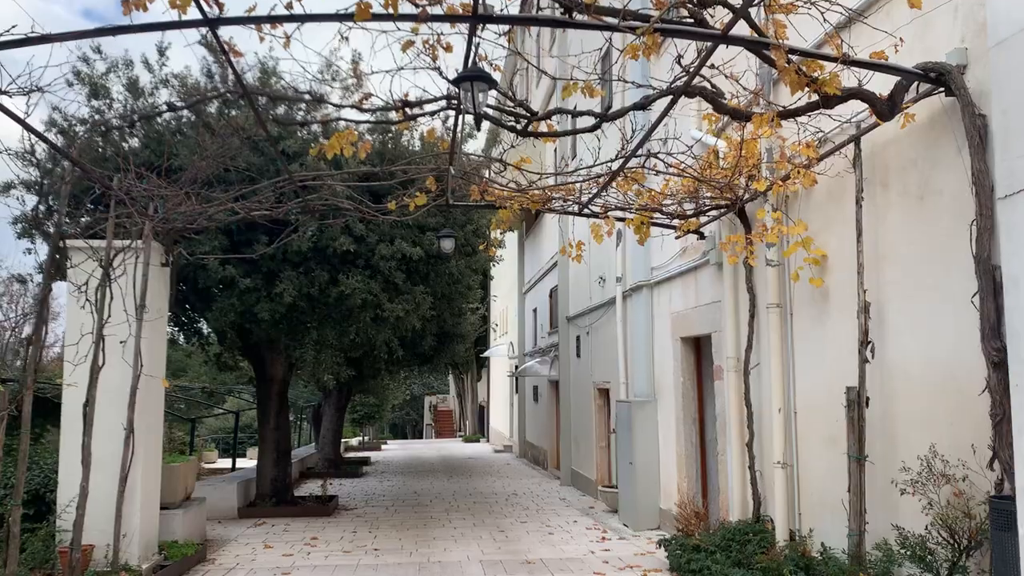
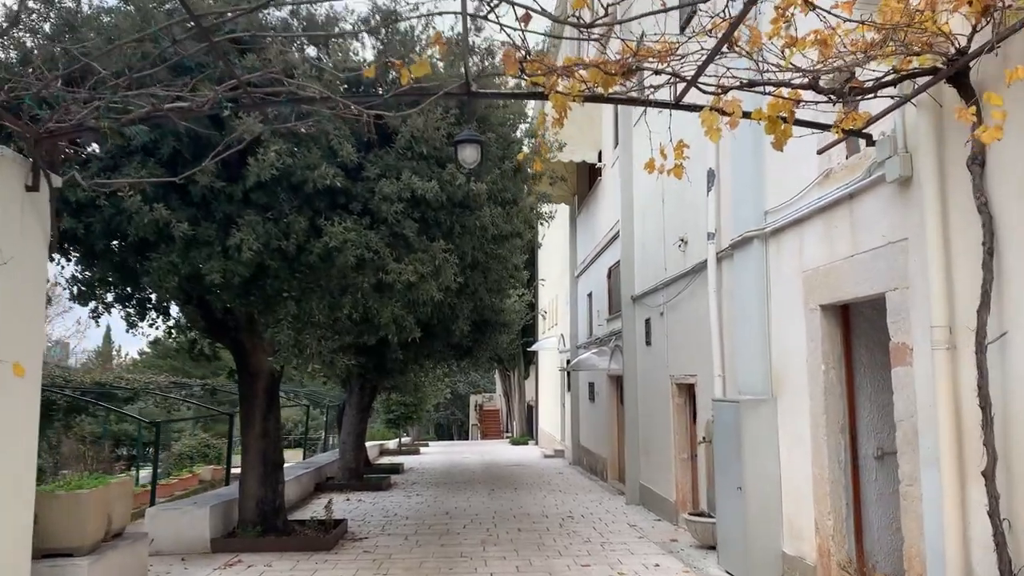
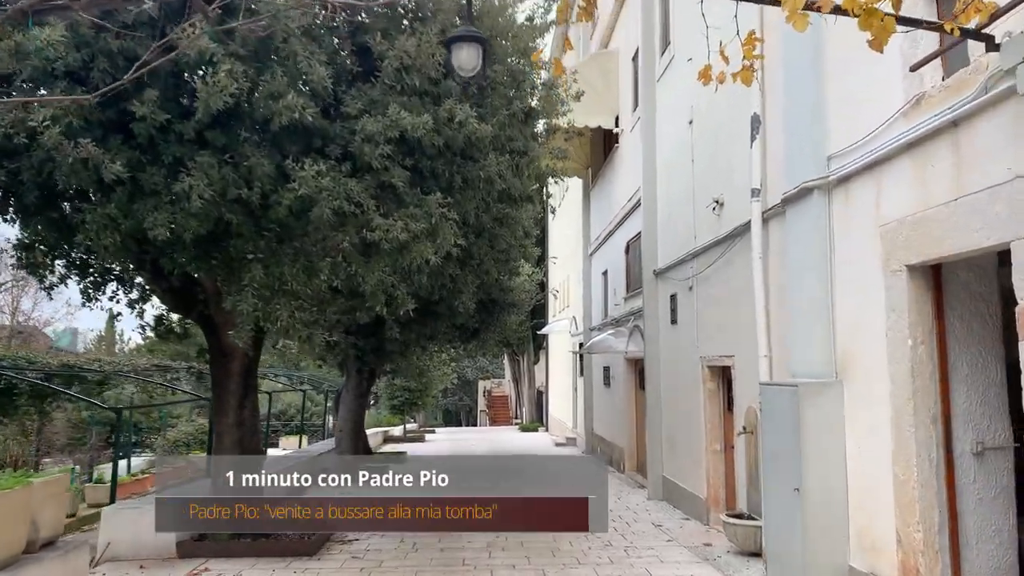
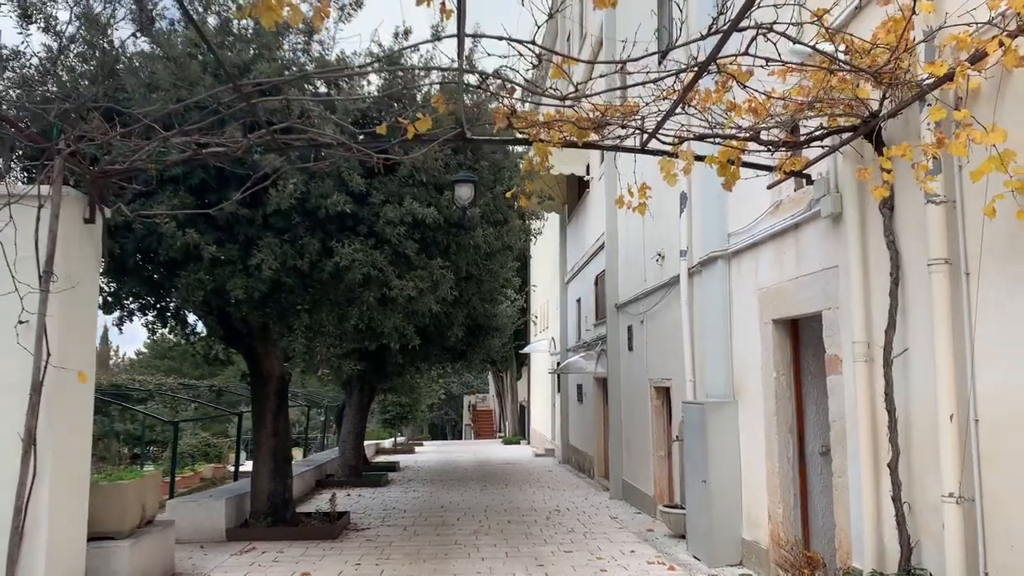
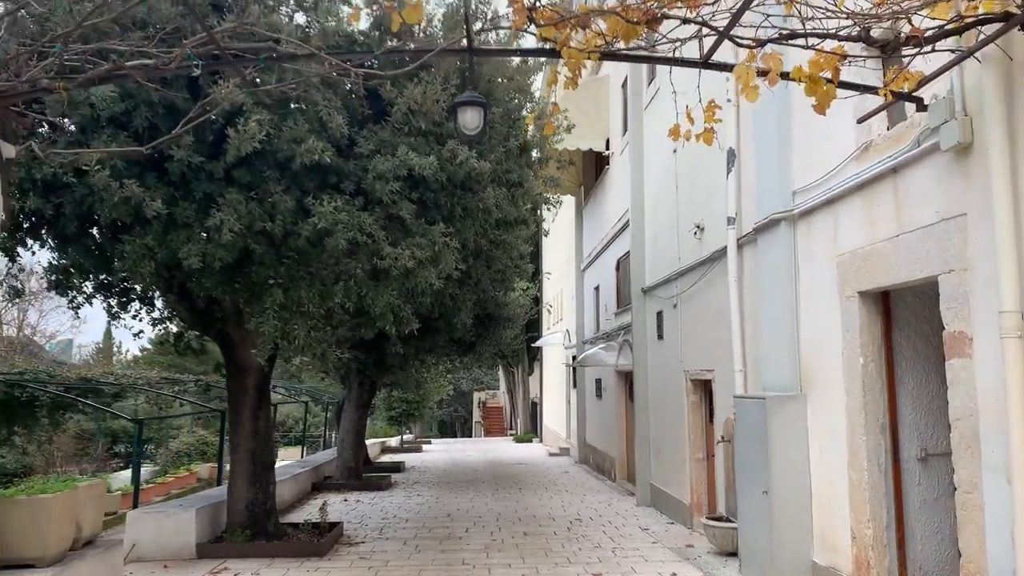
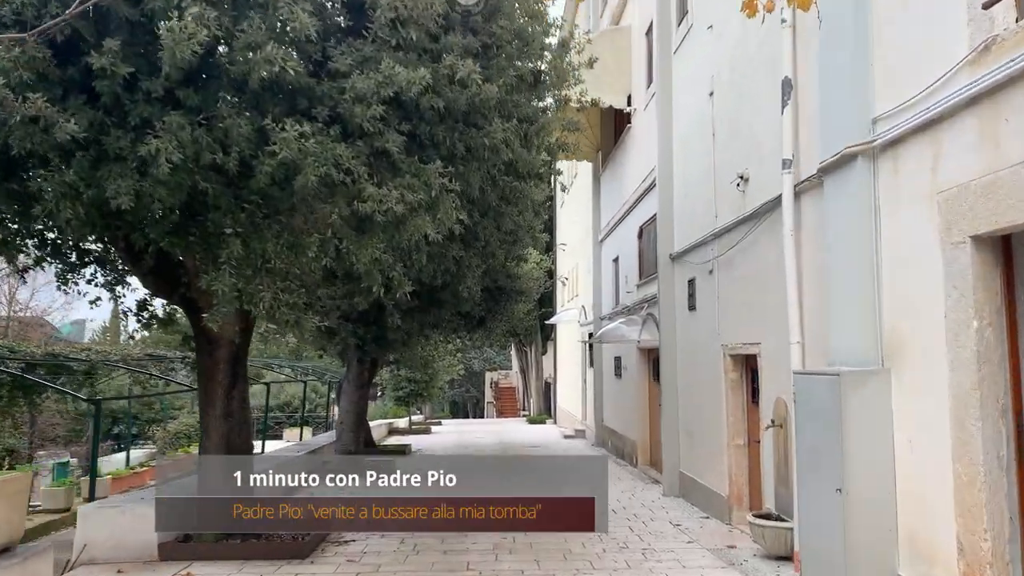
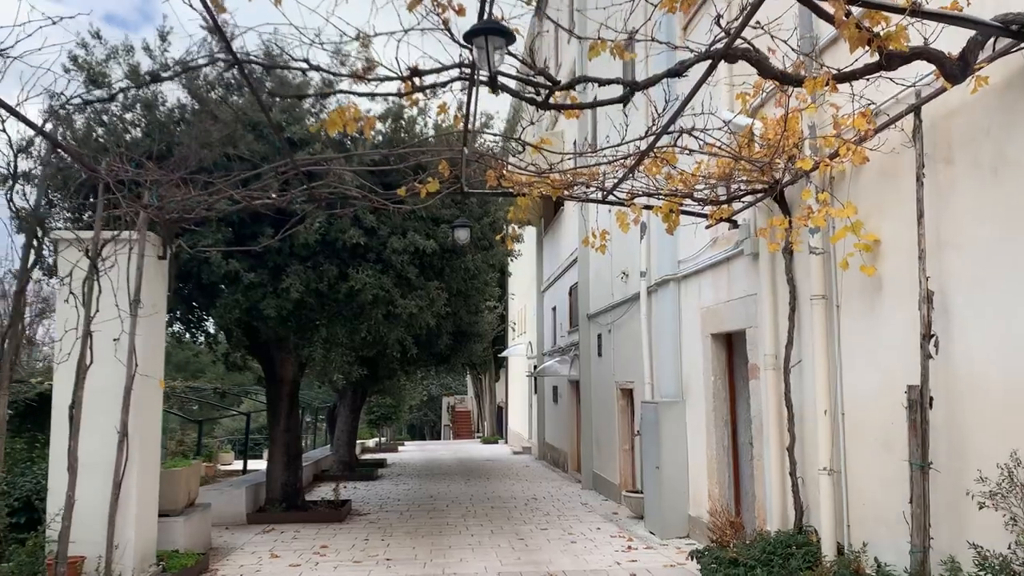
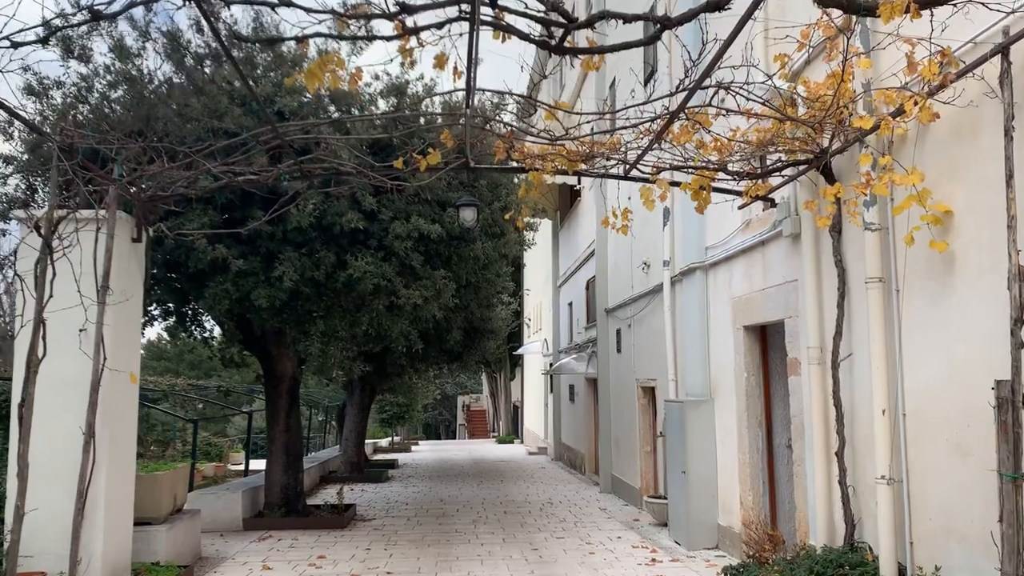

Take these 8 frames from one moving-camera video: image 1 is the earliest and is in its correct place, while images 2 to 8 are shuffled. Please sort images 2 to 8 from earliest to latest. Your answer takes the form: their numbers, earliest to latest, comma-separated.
7, 8, 4, 2, 5, 3, 6
